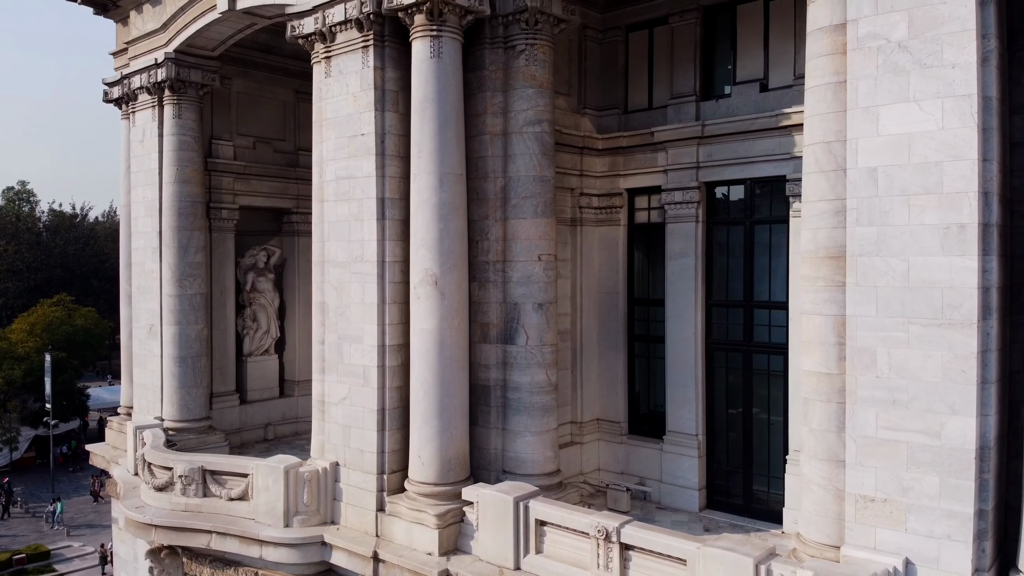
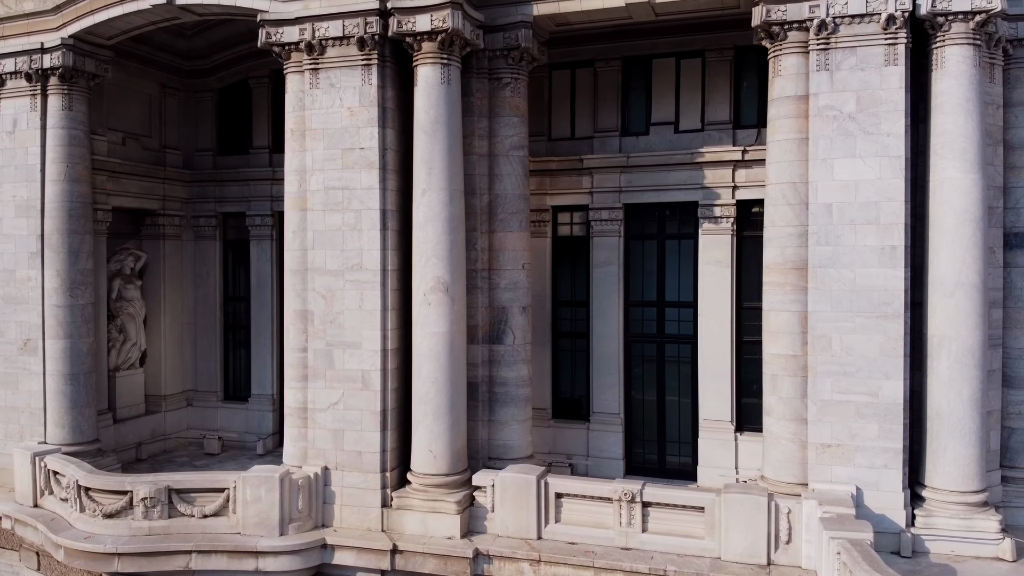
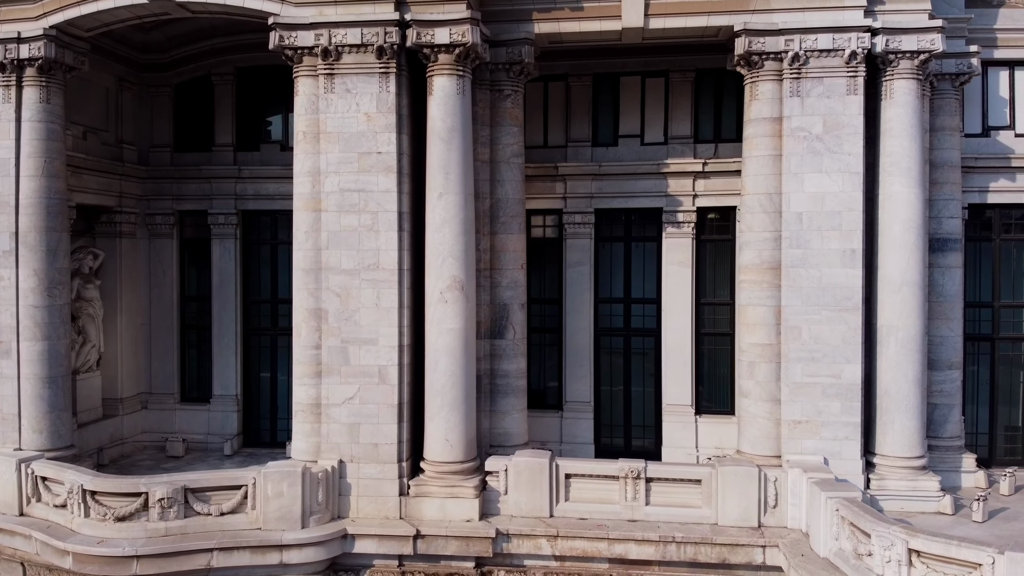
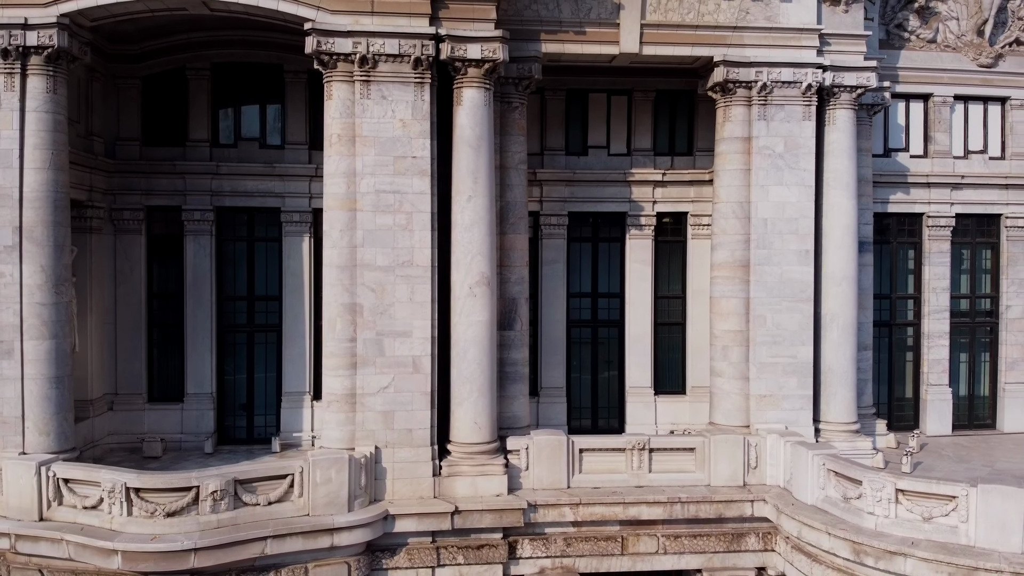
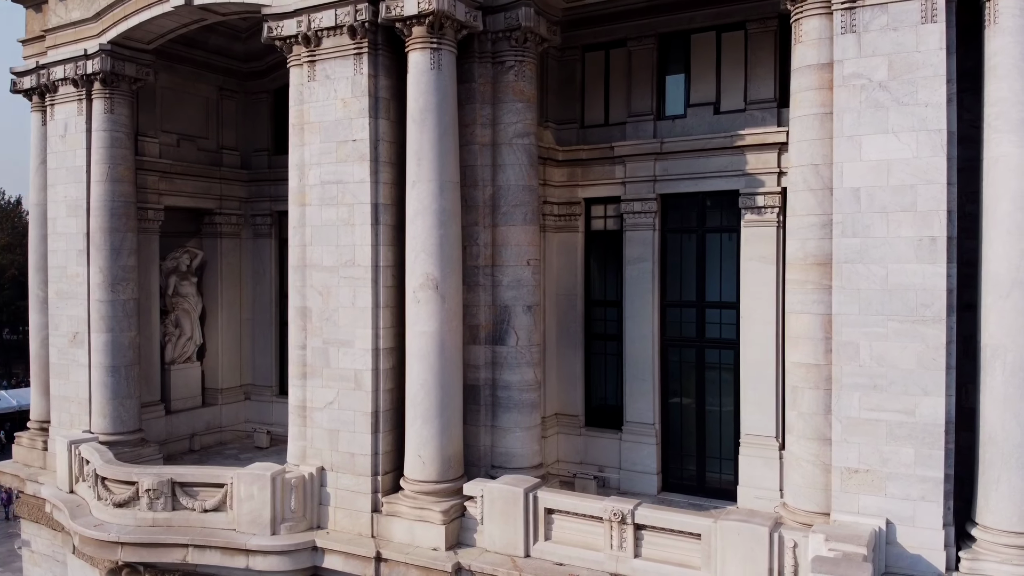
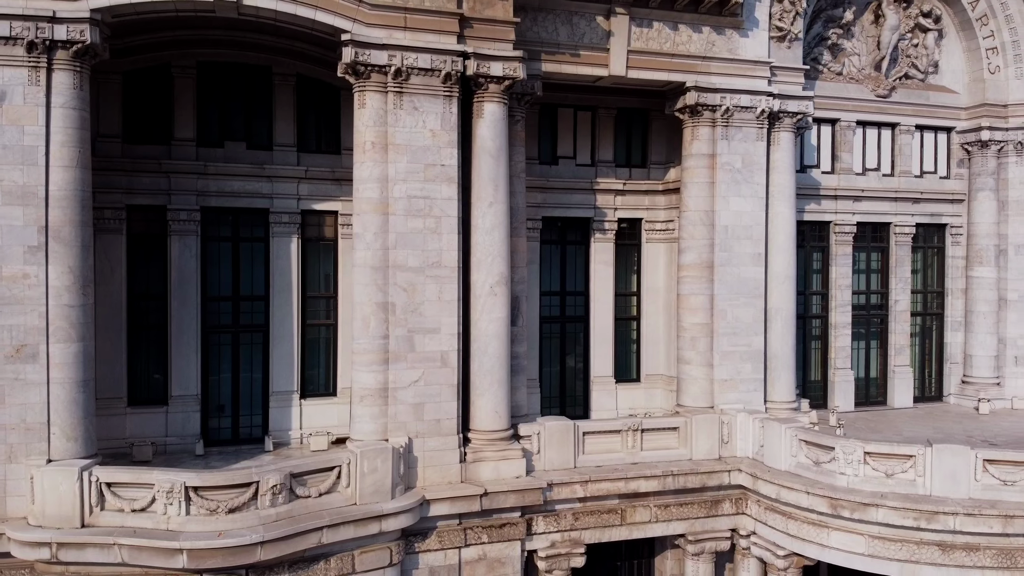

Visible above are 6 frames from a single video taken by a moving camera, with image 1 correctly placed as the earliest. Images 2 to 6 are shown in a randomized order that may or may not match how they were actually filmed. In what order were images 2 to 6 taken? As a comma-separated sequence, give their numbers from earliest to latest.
5, 2, 3, 4, 6
